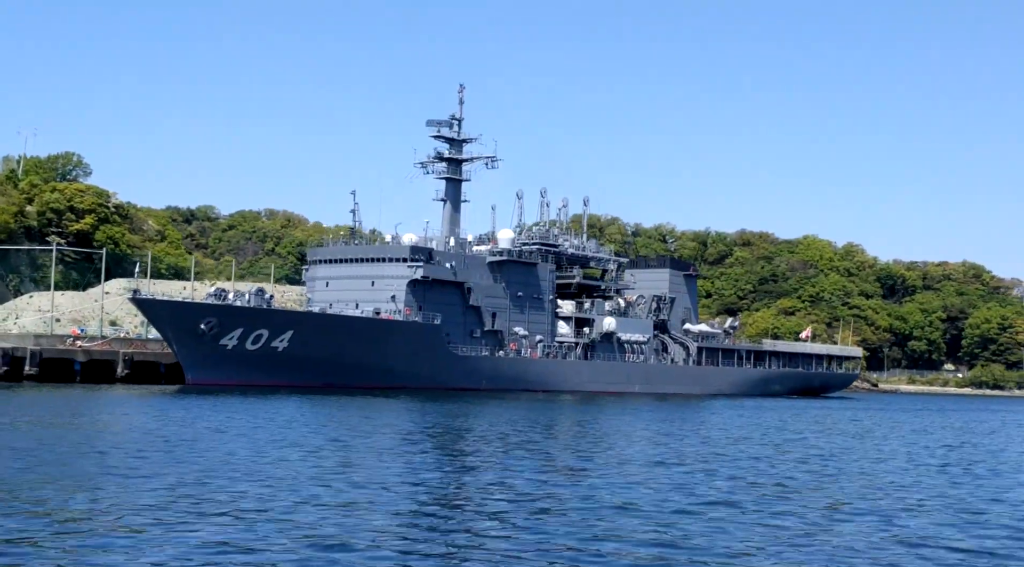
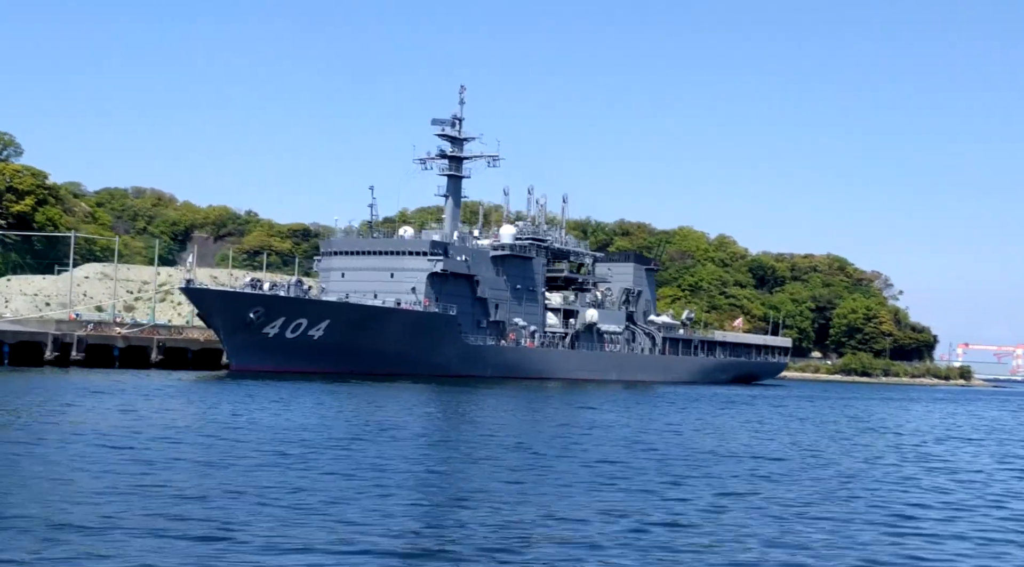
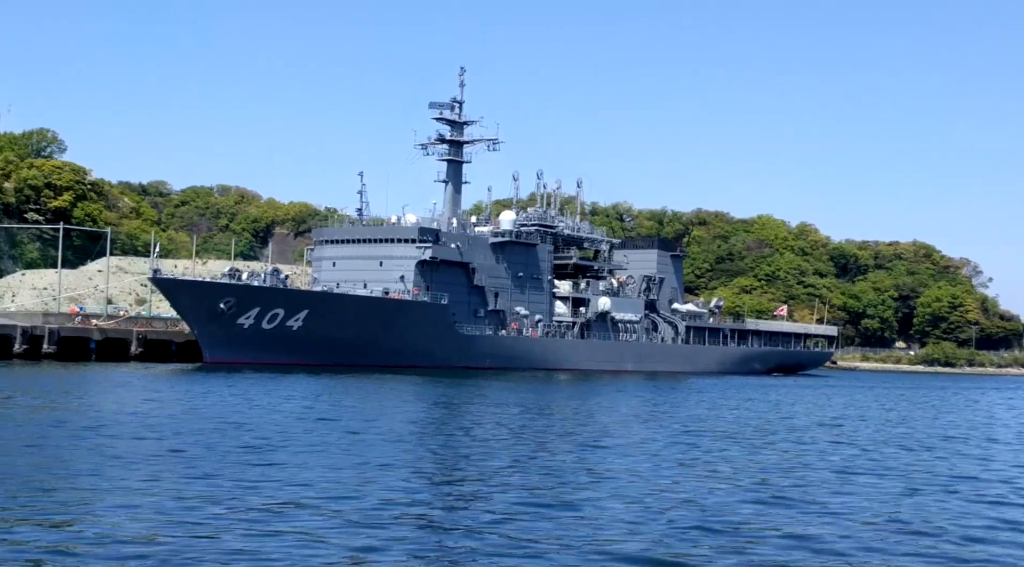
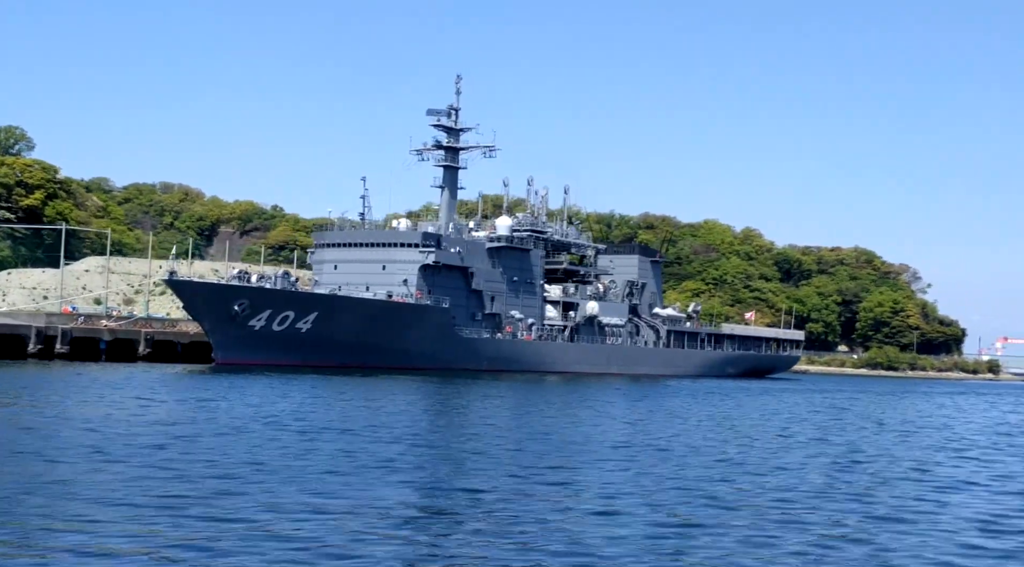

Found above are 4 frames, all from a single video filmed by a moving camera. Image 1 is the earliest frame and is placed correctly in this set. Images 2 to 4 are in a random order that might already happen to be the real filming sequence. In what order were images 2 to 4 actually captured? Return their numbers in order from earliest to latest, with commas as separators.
3, 4, 2
